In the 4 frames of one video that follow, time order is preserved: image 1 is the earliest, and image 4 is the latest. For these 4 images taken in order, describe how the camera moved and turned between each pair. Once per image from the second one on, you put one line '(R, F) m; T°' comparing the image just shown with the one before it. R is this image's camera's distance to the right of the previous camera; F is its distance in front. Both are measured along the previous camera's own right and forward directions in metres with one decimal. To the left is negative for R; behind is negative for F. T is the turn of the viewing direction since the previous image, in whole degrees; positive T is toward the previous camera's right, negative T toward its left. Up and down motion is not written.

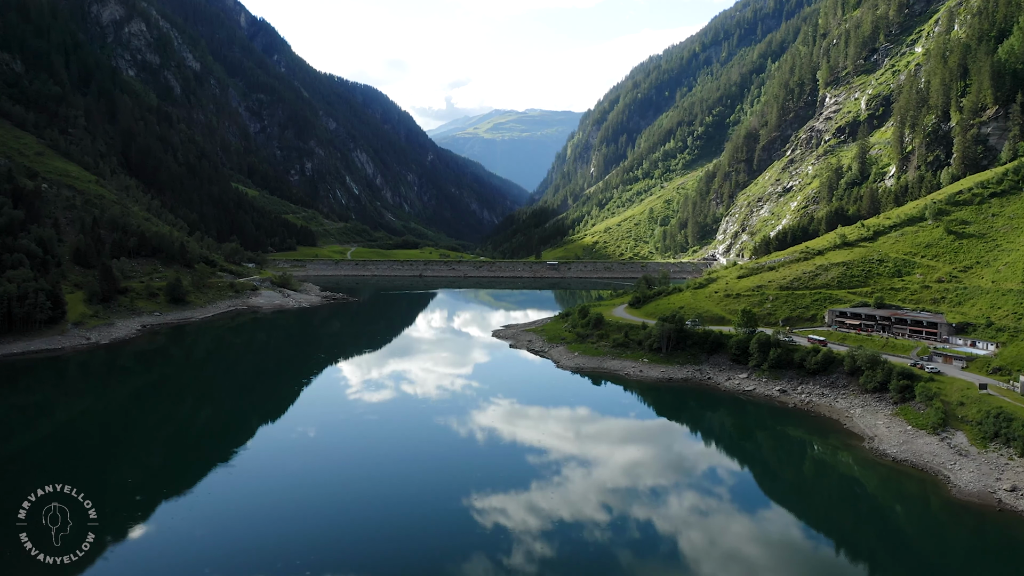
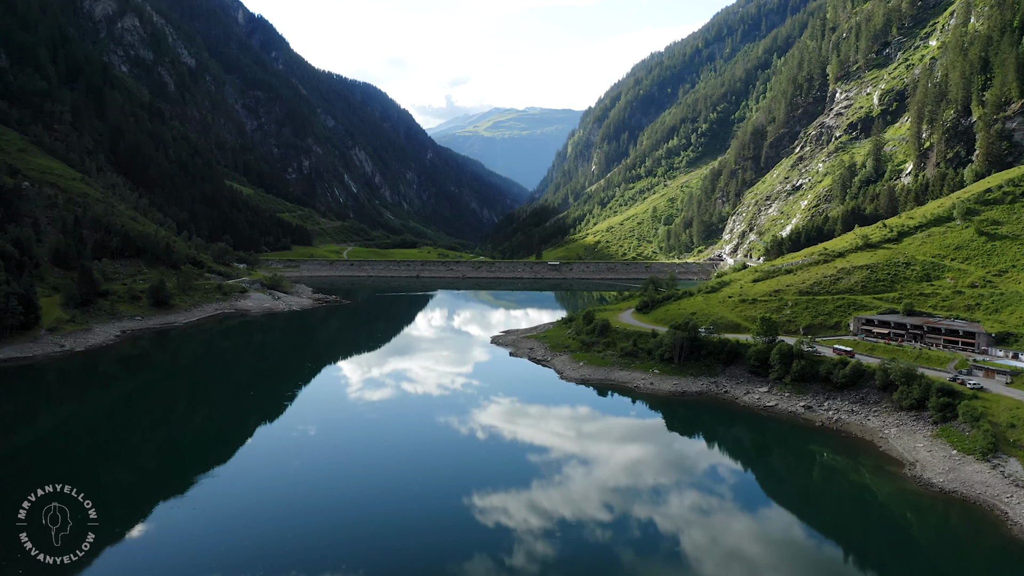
(0.0, +2.6) m; 0°
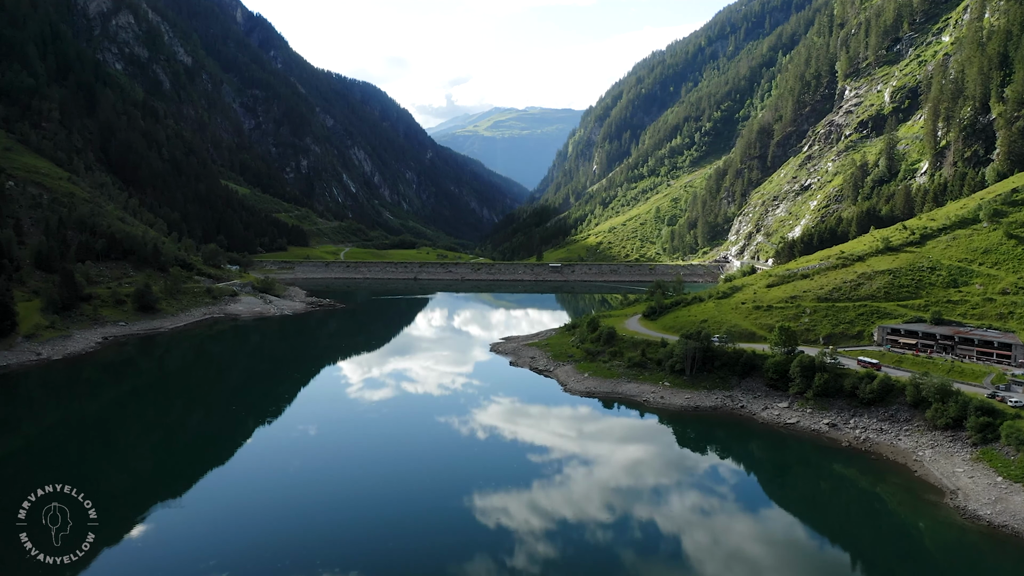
(0.0, +2.1) m; 0°
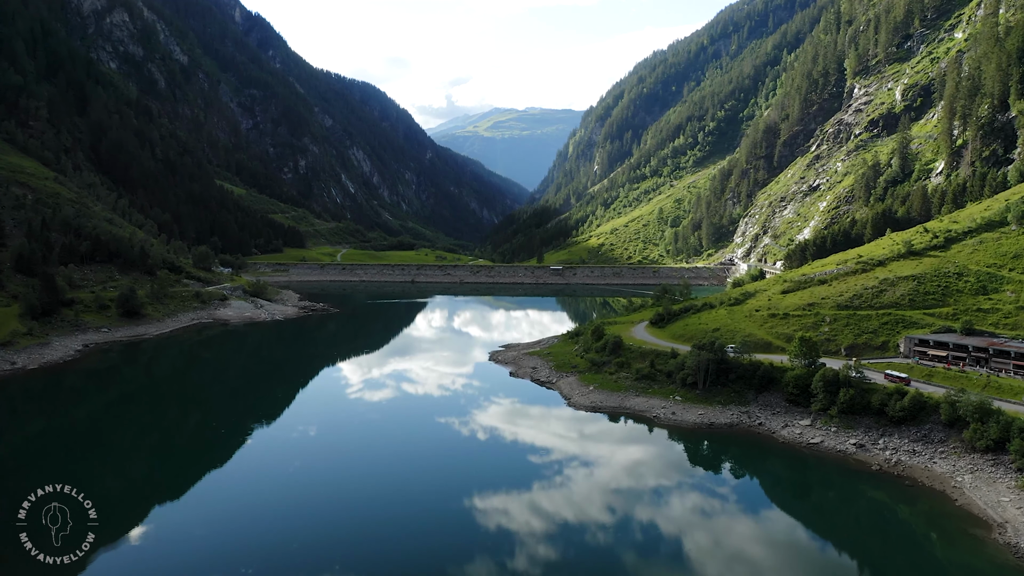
(0.0, +2.1) m; 0°
